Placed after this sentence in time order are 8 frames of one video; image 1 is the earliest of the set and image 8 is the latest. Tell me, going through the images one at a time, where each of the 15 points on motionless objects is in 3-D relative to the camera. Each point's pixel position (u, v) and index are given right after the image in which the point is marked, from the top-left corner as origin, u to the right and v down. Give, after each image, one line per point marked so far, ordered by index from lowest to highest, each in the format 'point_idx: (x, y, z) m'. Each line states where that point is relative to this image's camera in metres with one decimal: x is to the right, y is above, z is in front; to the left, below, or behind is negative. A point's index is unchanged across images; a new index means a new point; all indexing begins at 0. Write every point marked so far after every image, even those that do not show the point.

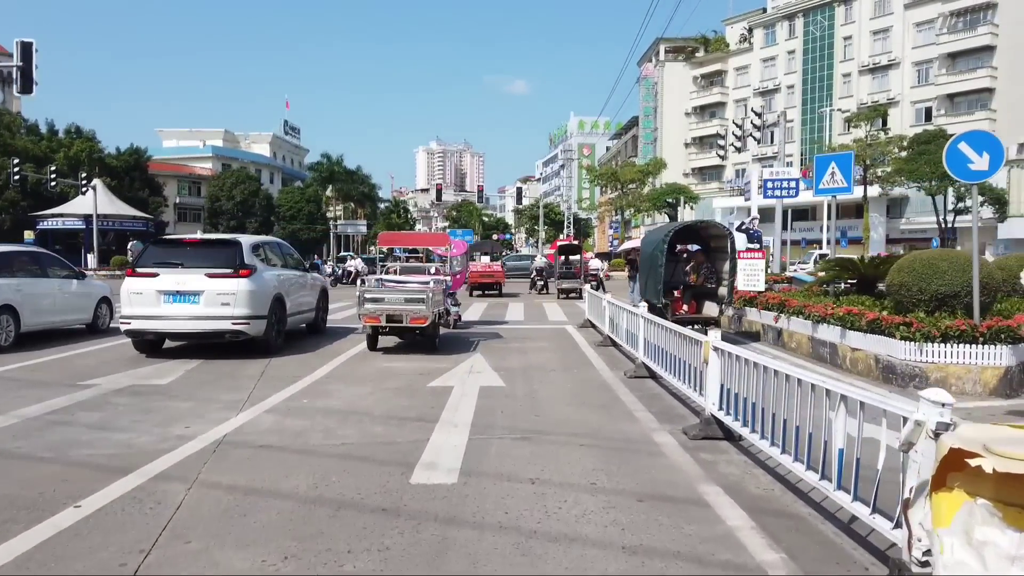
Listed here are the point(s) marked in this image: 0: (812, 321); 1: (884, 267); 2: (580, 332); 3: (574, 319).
0: (+4.8, -0.6, +12.1) m
1: (+7.5, +0.3, +15.4) m
2: (+1.4, -0.9, +15.9) m
3: (+1.5, -0.8, +19.3) m
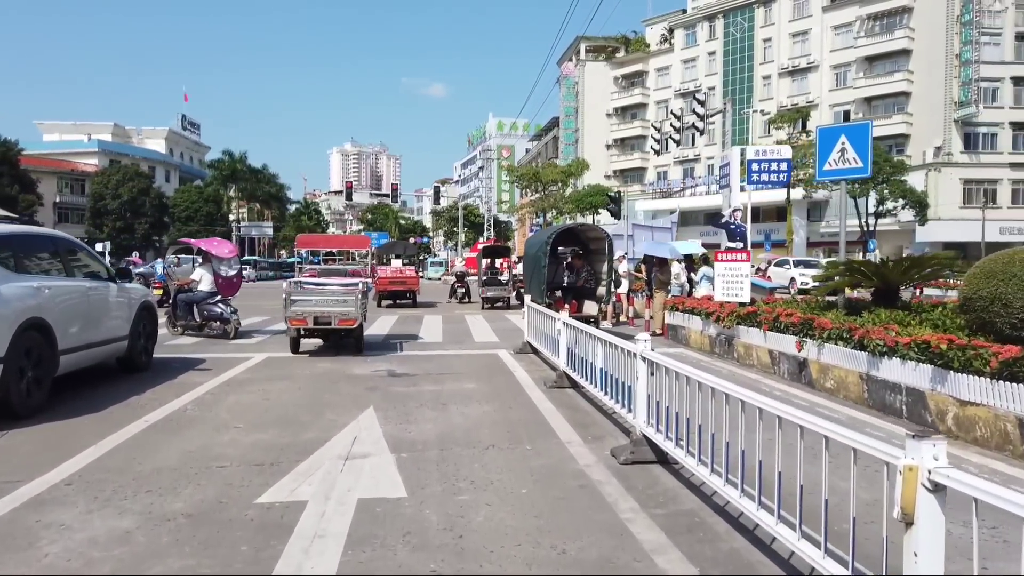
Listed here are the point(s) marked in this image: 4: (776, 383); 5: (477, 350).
0: (+3.8, -0.7, +8.2) m
1: (+6.2, +0.1, +11.8) m
2: (+0.1, -1.1, +11.6) m
3: (-0.2, -1.0, +15.0) m
4: (+3.4, -1.2, +9.9) m
5: (-0.6, -1.1, +13.3) m
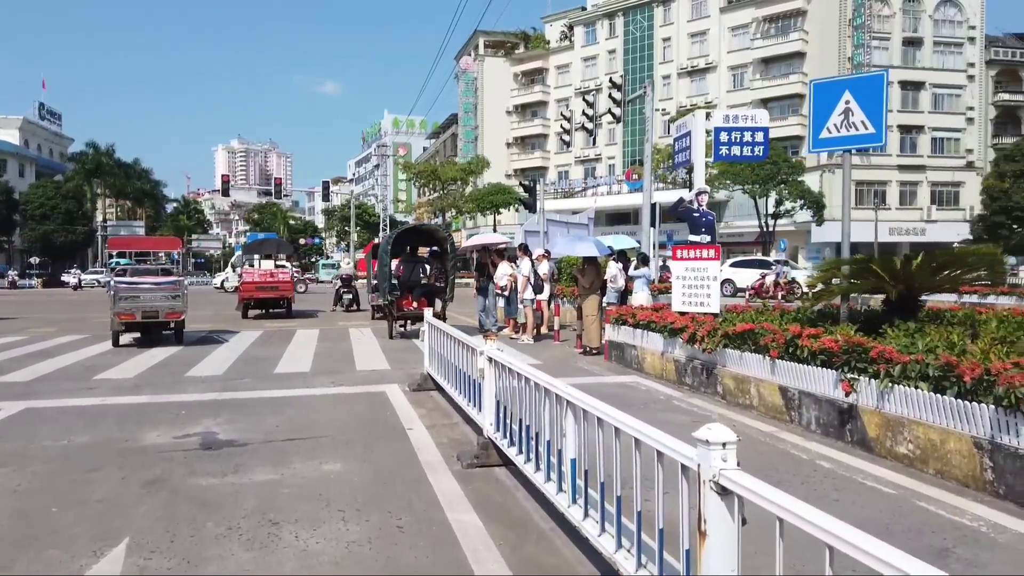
0: (+3.2, -0.8, +4.9) m
1: (+5.0, +0.1, +8.8) m
2: (-1.0, -1.3, +7.9) m
3: (-1.7, -1.2, +11.1) m
4: (+2.5, -1.3, +6.6) m
5: (-2.0, -1.2, +9.5) m
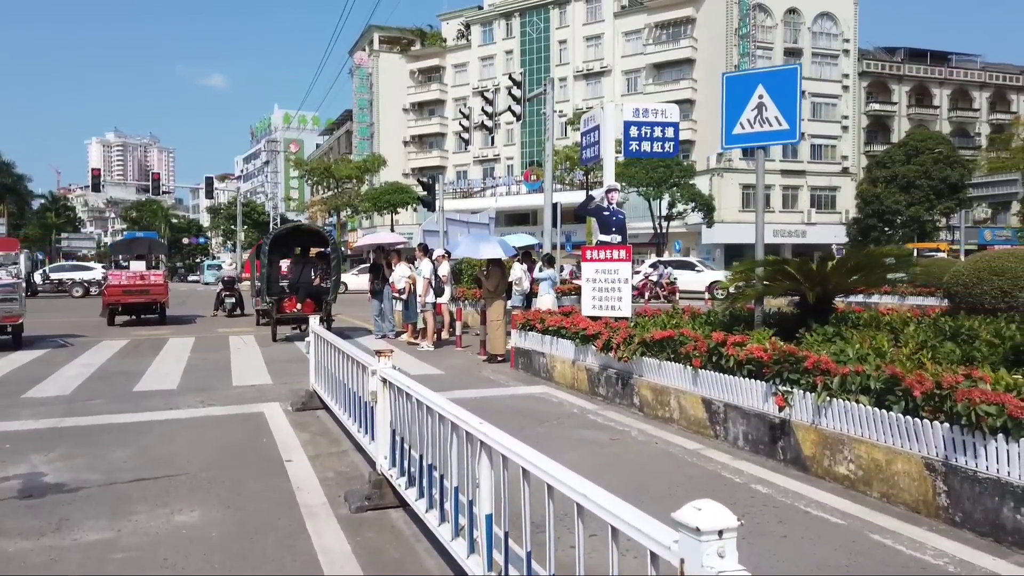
0: (+2.6, -0.8, +4.5) m
1: (+3.9, +0.1, +8.6) m
2: (-1.9, -1.3, +6.8) m
3: (-3.1, -1.2, +9.9) m
4: (+1.8, -1.4, +6.0) m
5: (-3.1, -1.3, +8.3) m
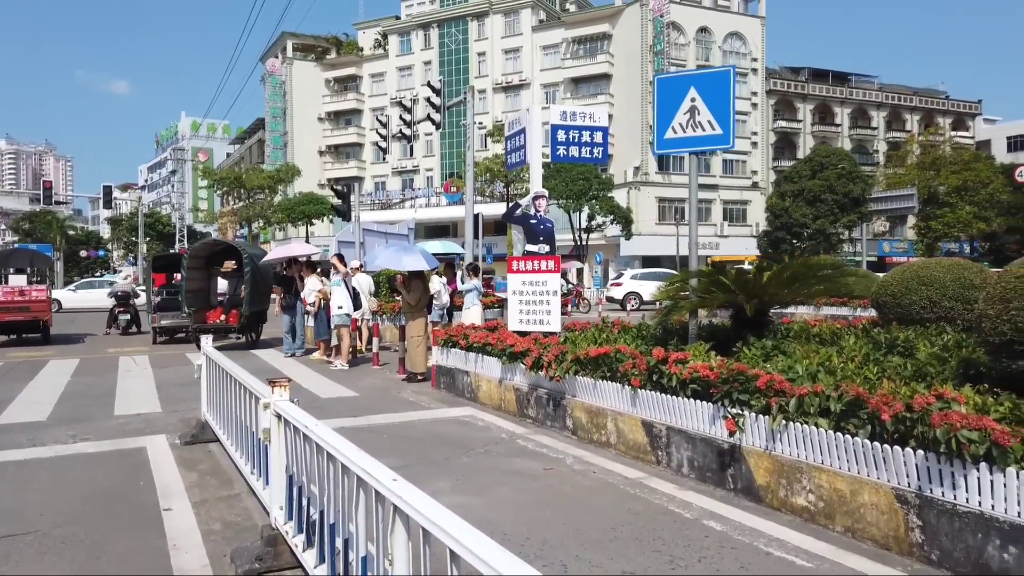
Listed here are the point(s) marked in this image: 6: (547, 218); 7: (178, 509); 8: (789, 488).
0: (+2.2, -0.9, +4.0) m
1: (+3.1, -0.1, +8.3) m
2: (-2.5, -1.4, +5.8) m
3: (-4.0, -1.4, +8.9) m
4: (+1.2, -1.5, +5.4) m
5: (-3.9, -1.4, +7.2) m
6: (+0.4, +0.9, +10.0) m
7: (-2.2, -1.5, +5.0) m
8: (+1.8, -1.3, +4.8) m
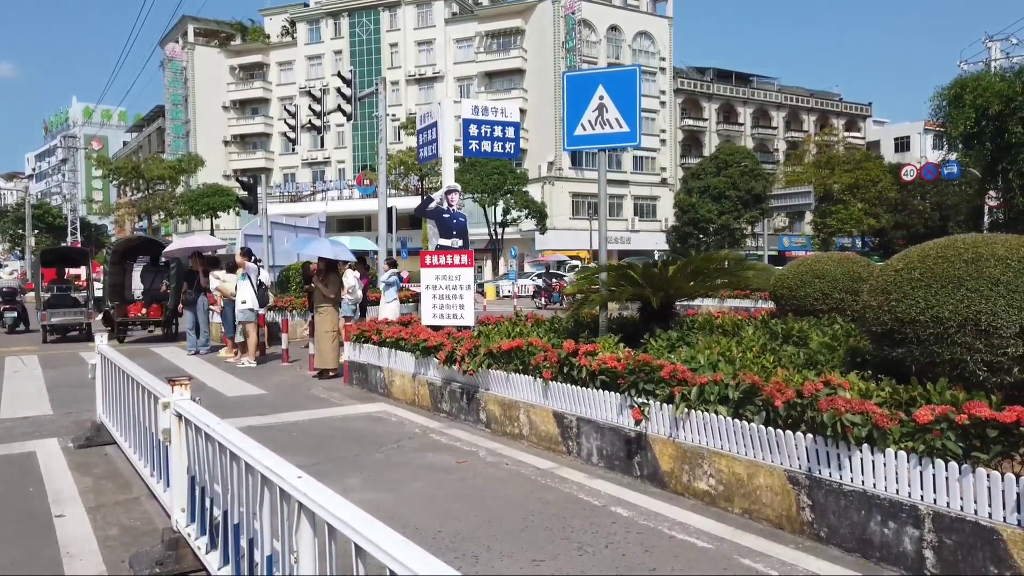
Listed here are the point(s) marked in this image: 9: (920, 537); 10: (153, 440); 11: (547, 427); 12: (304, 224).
0: (+1.7, -0.8, +4.3) m
1: (+2.1, 0.0, +8.6) m
2: (-3.2, -1.4, +5.6) m
3: (-5.0, -1.4, +8.4) m
4: (+0.6, -1.4, +5.6) m
5: (-4.7, -1.4, +6.8) m
6: (-0.7, +1.0, +10.0) m
7: (-2.8, -1.4, +4.8) m
8: (+1.2, -1.2, +5.0) m
9: (+2.0, -1.2, +3.8) m
10: (-2.2, -0.9, +4.6) m
11: (+0.3, -1.2, +6.4) m
12: (-5.5, +1.7, +19.9) m
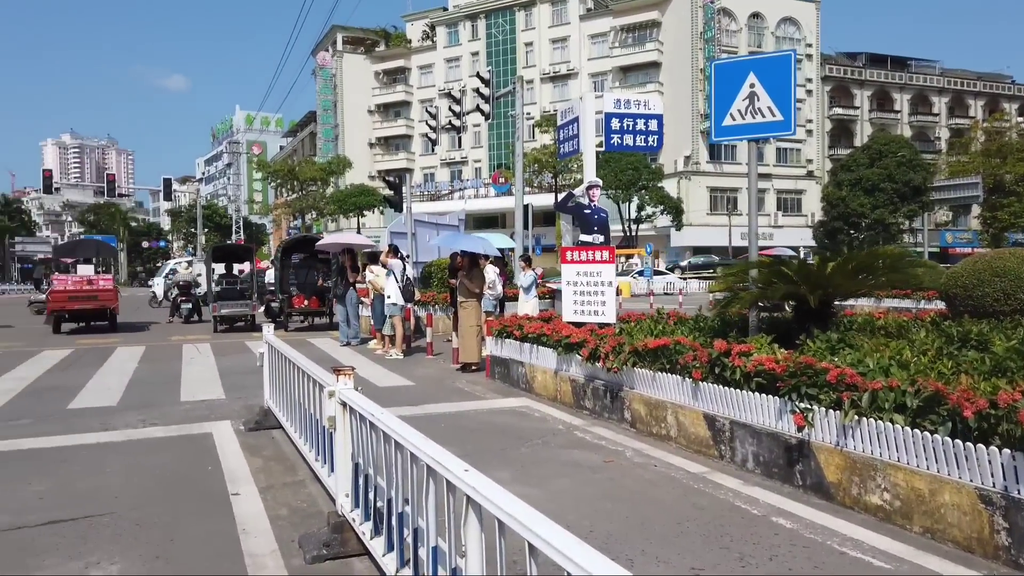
0: (+2.5, -0.8, +3.8) m
1: (+3.7, 0.0, +8.0) m
2: (-2.1, -1.4, +6.0) m
3: (-3.4, -1.3, +9.1) m
4: (+1.6, -1.4, +5.3) m
5: (-3.3, -1.3, +7.4) m
6: (+1.2, +1.0, +9.9) m
7: (-1.8, -1.4, +5.1) m
8: (+2.2, -1.2, +4.7) m
9: (+2.7, -1.2, +3.3) m
10: (-1.2, -0.9, +4.9) m
11: (+1.5, -1.1, +6.1) m
12: (-1.8, +1.8, +20.5) m
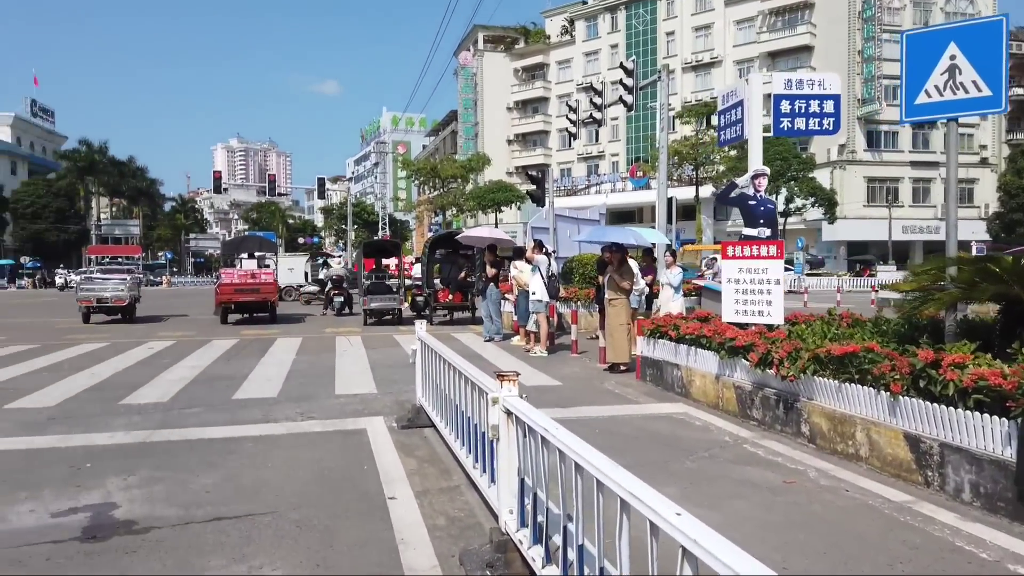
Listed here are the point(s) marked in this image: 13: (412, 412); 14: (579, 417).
0: (+3.3, -0.9, +2.9) m
1: (+5.2, 0.0, +6.8) m
2: (-0.8, -1.3, +5.8) m
3: (-1.6, -1.2, +9.1) m
4: (+2.7, -1.4, +4.5) m
5: (-1.8, -1.3, +7.4) m
6: (+3.1, +1.1, +9.1) m
7: (-0.7, -1.4, +5.0) m
8: (+3.1, -1.2, +3.8) m
9: (+3.4, -1.3, +2.3) m
10: (-0.2, -0.9, +4.6) m
11: (+2.7, -1.1, +5.4) m
12: (+2.0, +1.9, +20.0) m
13: (-0.9, -1.2, +7.0) m
14: (+0.7, -1.3, +7.7) m
